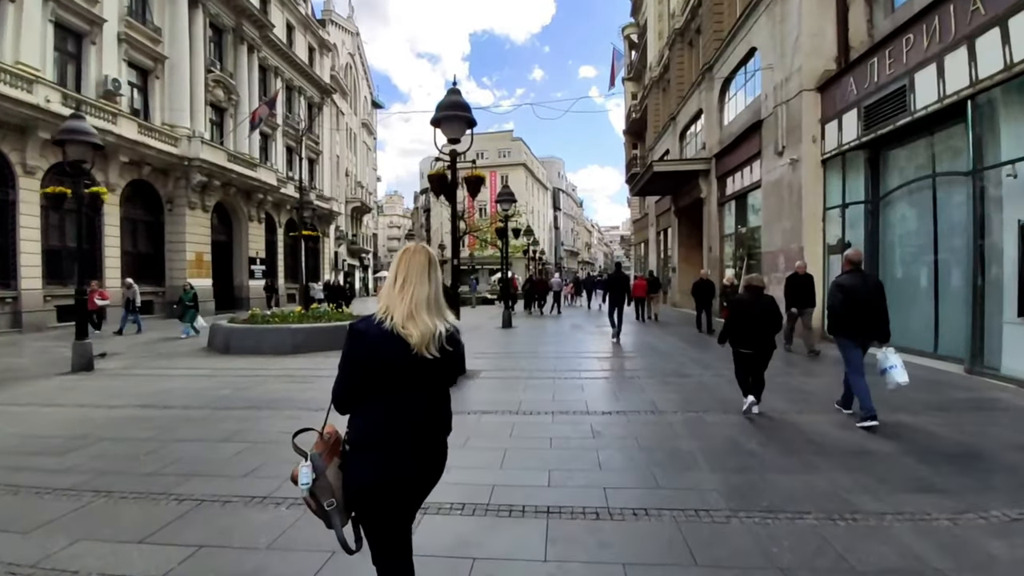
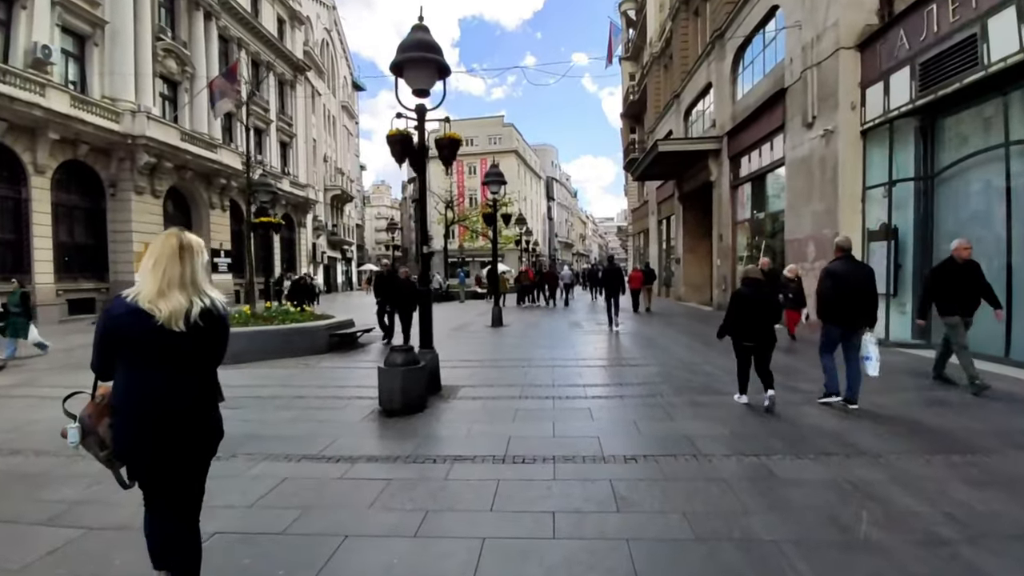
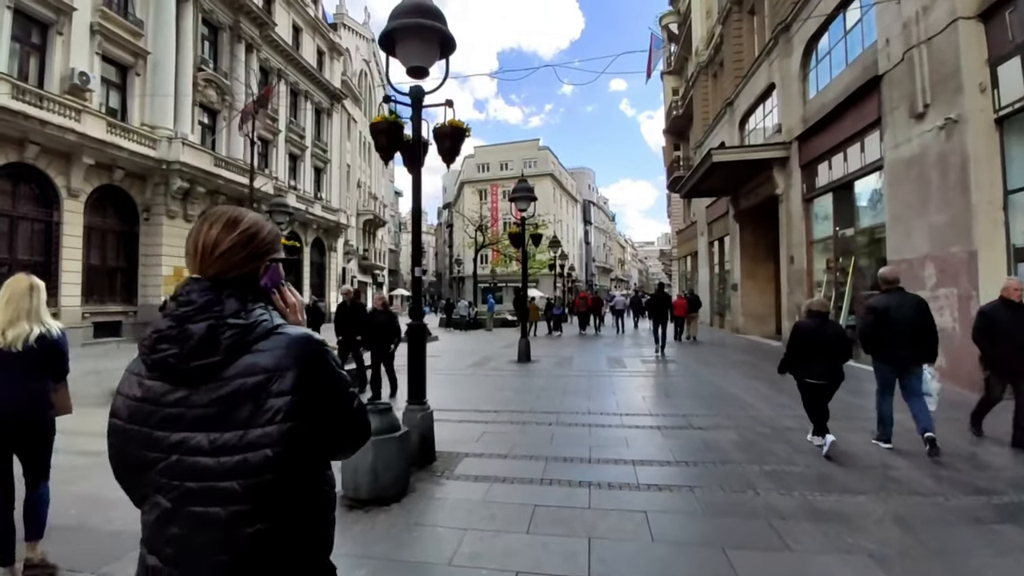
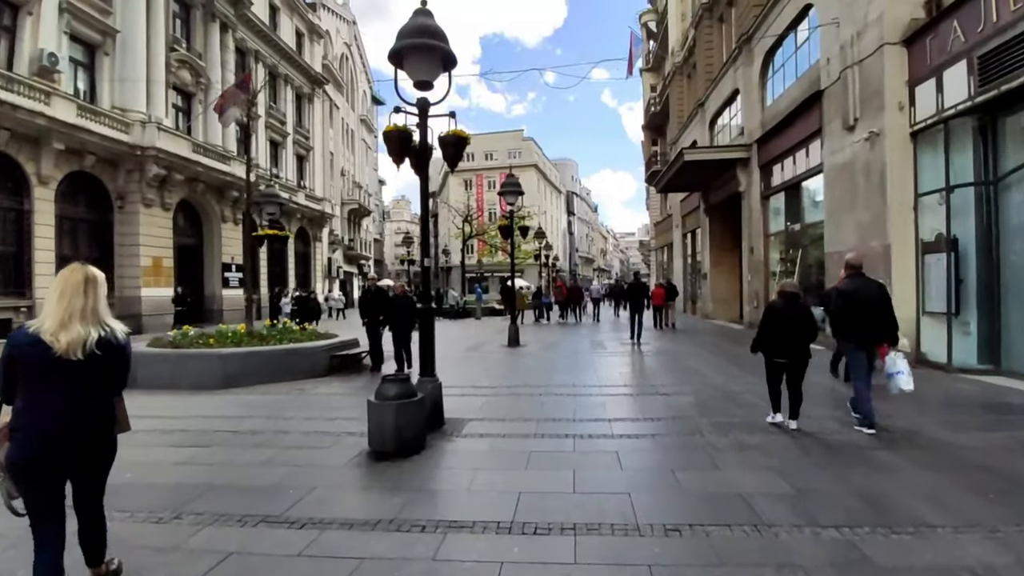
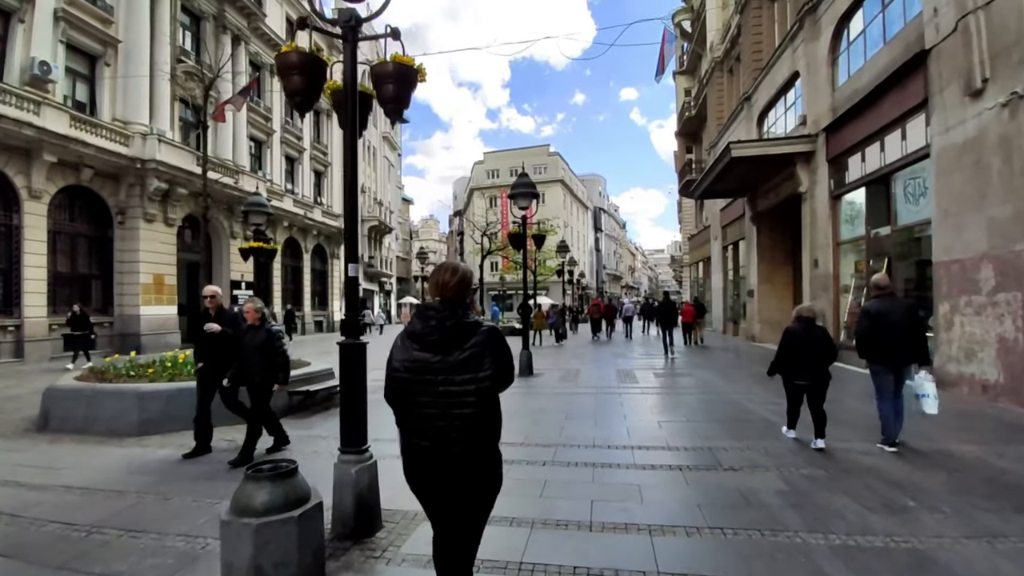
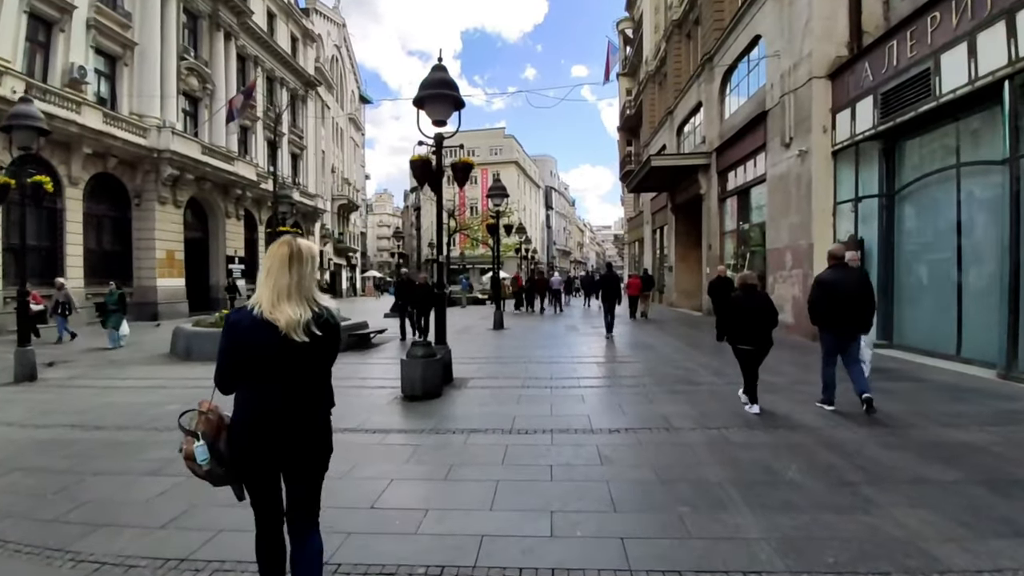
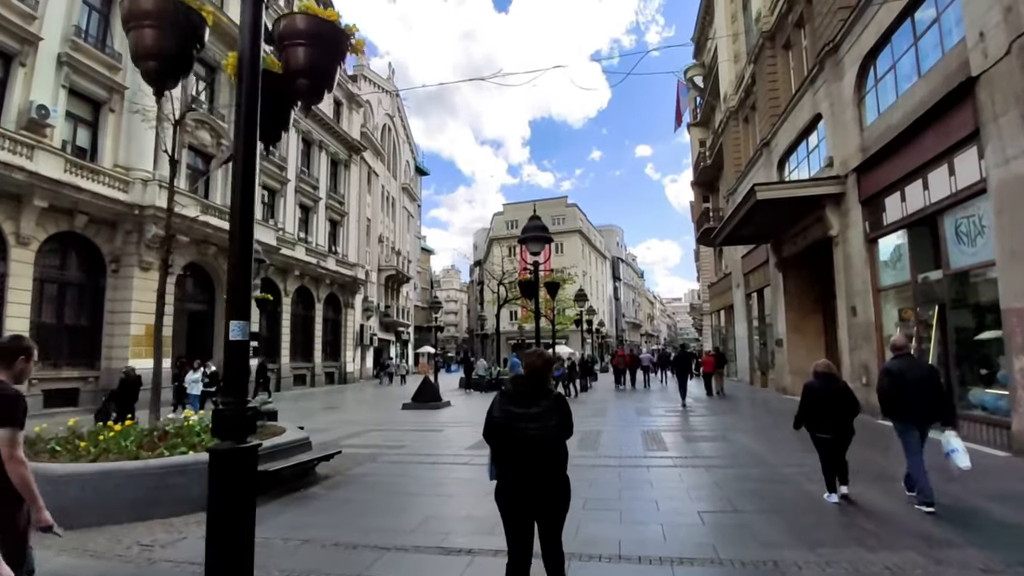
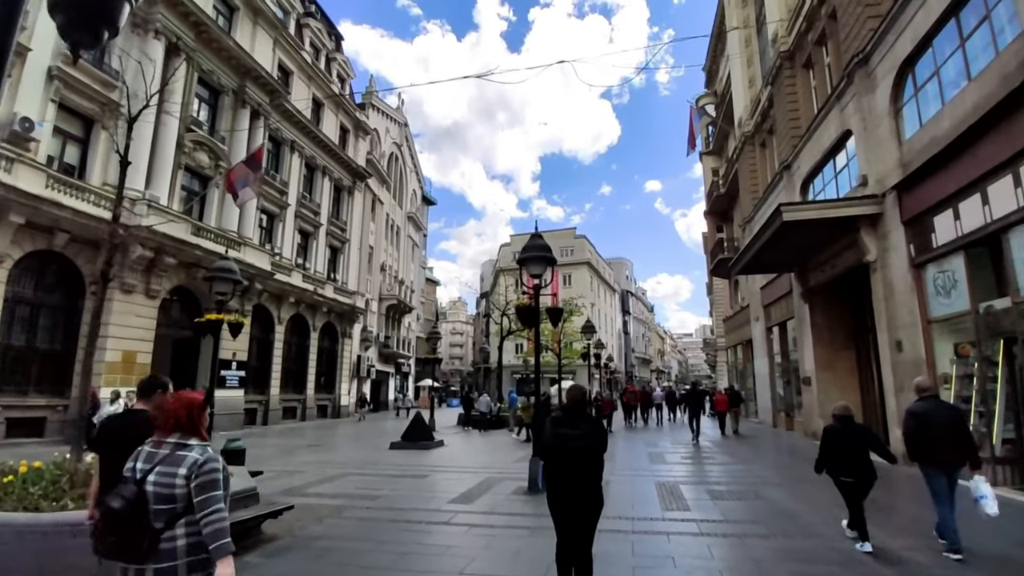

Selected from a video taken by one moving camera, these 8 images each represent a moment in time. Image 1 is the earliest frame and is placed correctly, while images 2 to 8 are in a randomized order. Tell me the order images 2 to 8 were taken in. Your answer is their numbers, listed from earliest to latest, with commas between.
6, 2, 4, 3, 5, 7, 8
